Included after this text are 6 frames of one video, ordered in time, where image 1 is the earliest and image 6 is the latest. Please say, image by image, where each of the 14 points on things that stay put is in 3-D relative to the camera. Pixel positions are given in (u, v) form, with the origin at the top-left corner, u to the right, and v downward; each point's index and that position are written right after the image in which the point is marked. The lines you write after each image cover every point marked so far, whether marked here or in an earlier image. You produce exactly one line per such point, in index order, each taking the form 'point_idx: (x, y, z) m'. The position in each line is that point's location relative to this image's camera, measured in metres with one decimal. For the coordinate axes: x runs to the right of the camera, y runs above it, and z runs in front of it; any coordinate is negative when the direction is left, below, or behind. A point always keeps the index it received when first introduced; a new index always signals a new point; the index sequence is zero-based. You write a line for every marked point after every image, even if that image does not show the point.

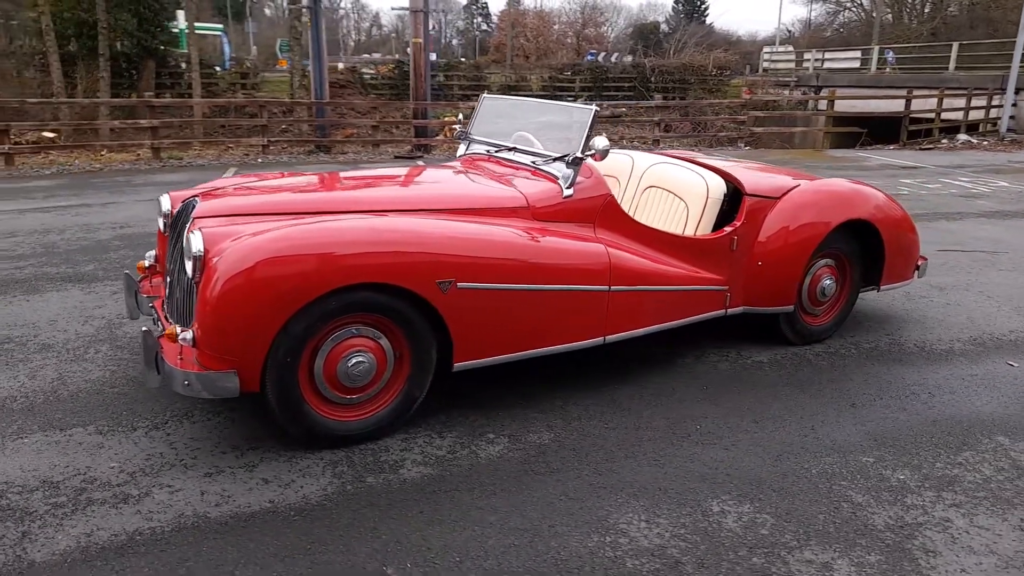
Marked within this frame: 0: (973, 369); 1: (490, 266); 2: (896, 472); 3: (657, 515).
0: (+2.6, -0.5, +4.2) m
1: (-0.1, +0.1, +3.2) m
2: (+1.6, -0.8, +3.0) m
3: (+0.5, -0.8, +2.7) m
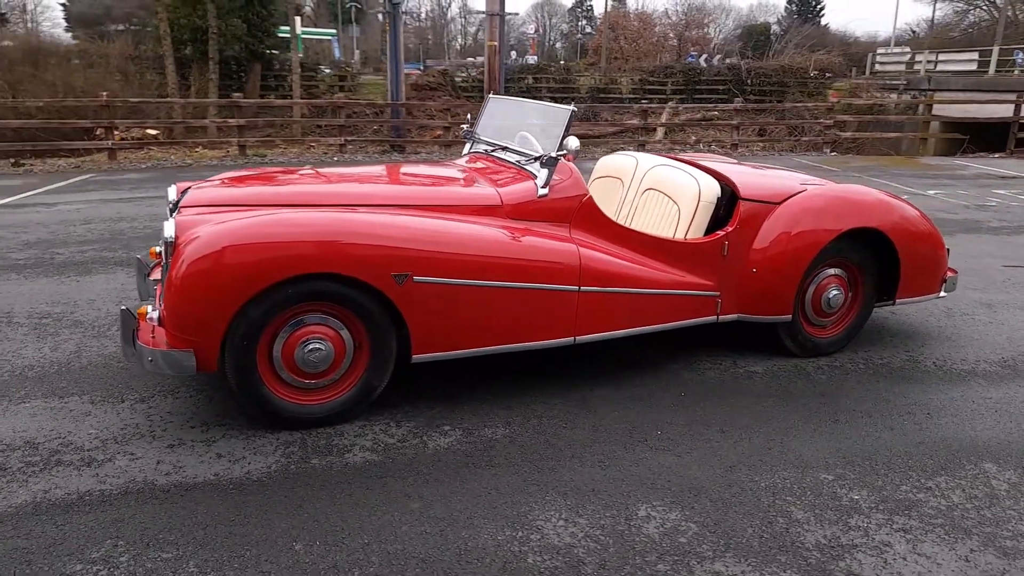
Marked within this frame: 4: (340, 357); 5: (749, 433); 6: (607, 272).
0: (+2.5, -0.6, +3.9) m
1: (-0.3, +0.1, +3.3) m
2: (+1.3, -0.8, +2.9) m
3: (+0.2, -0.8, +2.7) m
4: (-0.7, -0.3, +3.2) m
5: (+1.1, -0.7, +3.4) m
6: (+0.4, +0.1, +3.6) m
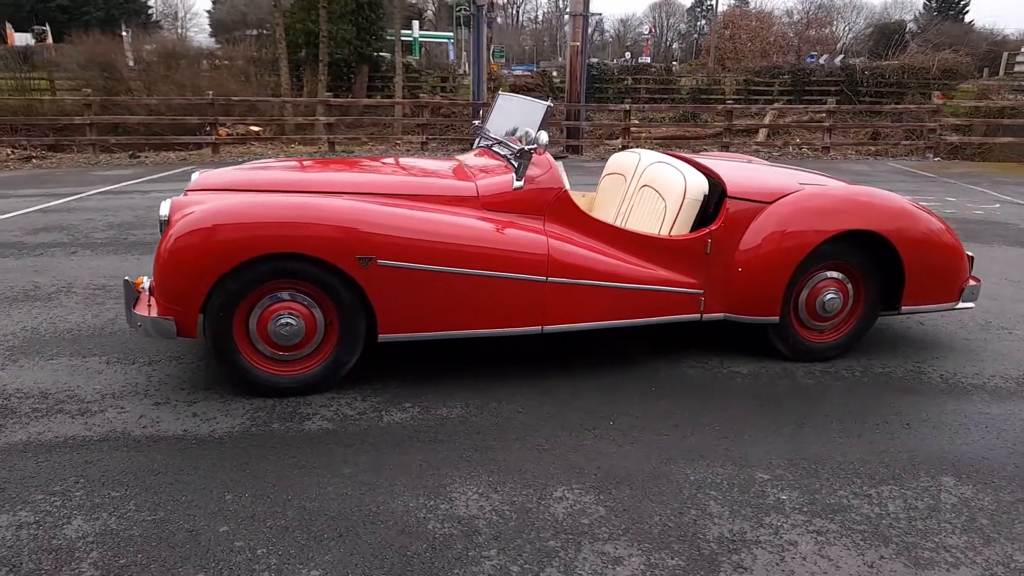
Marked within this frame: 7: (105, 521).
0: (+2.4, -0.6, +3.7) m
1: (-0.5, +0.2, +3.5) m
2: (+1.0, -0.8, +2.9) m
3: (-0.1, -0.8, +2.8) m
4: (-0.9, -0.2, +3.4) m
5: (+0.9, -0.6, +3.3) m
6: (+0.3, +0.1, +3.7) m
7: (-1.4, -0.8, +2.5) m
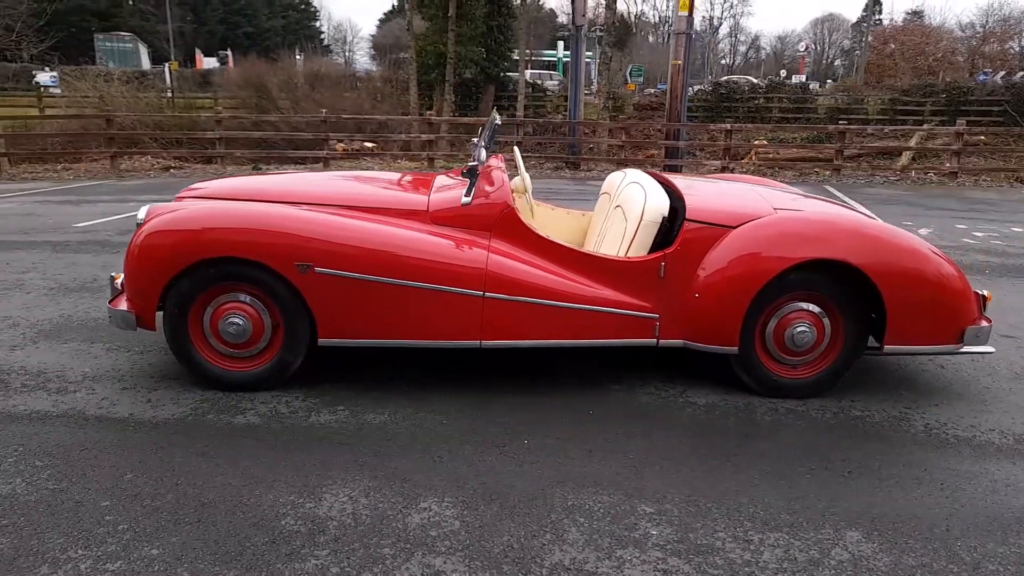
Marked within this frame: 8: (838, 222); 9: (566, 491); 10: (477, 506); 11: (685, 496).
0: (+2.0, -0.8, +3.3) m
1: (-0.8, +0.2, +3.6) m
2: (+0.5, -0.9, +2.7) m
3: (-0.6, -0.8, +2.9) m
4: (-1.3, -0.2, +3.7) m
5: (+0.5, -0.7, +3.2) m
6: (0.0, 0.0, +3.7) m
7: (-1.9, -0.8, +2.8) m
8: (+1.7, +0.3, +3.8) m
9: (+0.2, -0.8, +2.9) m
10: (-0.1, -0.8, +2.8) m
11: (+0.7, -0.8, +2.9) m
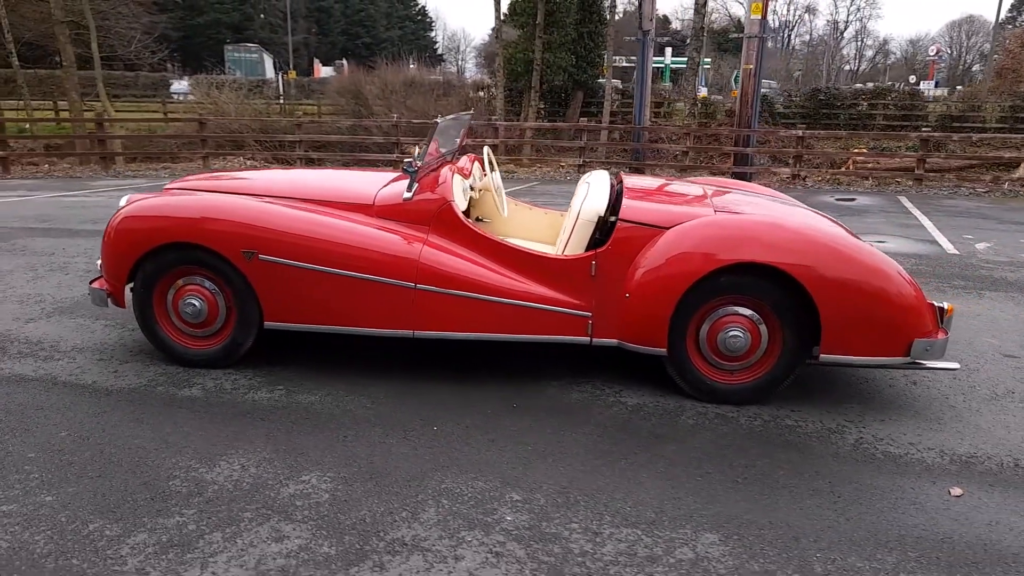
0: (+1.5, -0.8, +3.1) m
1: (-1.1, +0.2, +3.9) m
2: (0.0, -0.9, +2.8) m
3: (-1.1, -0.7, +3.1) m
4: (-1.6, -0.1, +4.0) m
5: (0.0, -0.7, +3.3) m
6: (-0.3, +0.1, +3.8) m
7: (-2.4, -0.6, +3.2) m
8: (+1.3, +0.3, +3.7) m
9: (-0.3, -0.8, +3.0) m
10: (-0.6, -0.8, +3.0) m
11: (+0.2, -0.8, +3.0) m
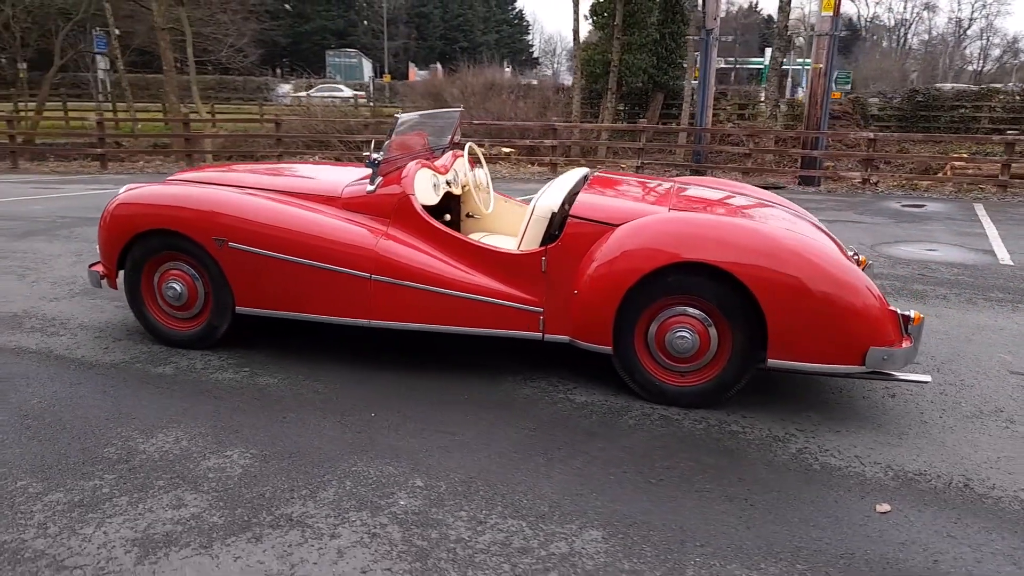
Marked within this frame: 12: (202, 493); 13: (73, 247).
0: (+1.2, -0.8, +3.0) m
1: (-1.3, +0.3, +4.0) m
2: (-0.4, -0.8, +2.8) m
3: (-1.4, -0.7, +3.3) m
4: (-1.8, -0.1, +4.2) m
5: (-0.3, -0.7, +3.4) m
6: (-0.6, +0.1, +3.9) m
7: (-2.7, -0.5, +3.6) m
8: (+1.1, +0.3, +3.5) m
9: (-0.6, -0.7, +3.1) m
10: (-1.0, -0.7, +3.1) m
11: (-0.2, -0.8, +3.0) m
12: (-1.2, -0.8, +2.8) m
13: (-4.1, +0.4, +6.9) m
